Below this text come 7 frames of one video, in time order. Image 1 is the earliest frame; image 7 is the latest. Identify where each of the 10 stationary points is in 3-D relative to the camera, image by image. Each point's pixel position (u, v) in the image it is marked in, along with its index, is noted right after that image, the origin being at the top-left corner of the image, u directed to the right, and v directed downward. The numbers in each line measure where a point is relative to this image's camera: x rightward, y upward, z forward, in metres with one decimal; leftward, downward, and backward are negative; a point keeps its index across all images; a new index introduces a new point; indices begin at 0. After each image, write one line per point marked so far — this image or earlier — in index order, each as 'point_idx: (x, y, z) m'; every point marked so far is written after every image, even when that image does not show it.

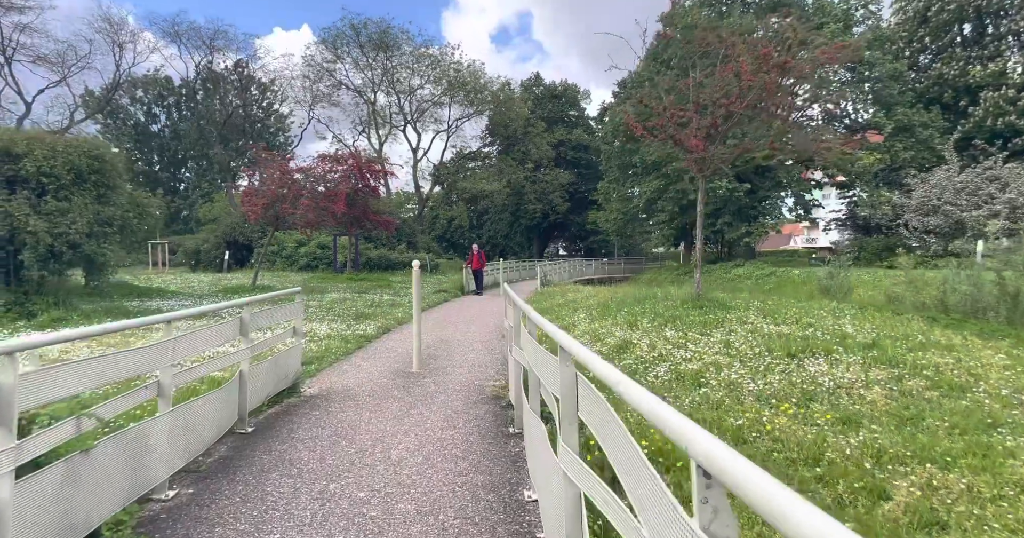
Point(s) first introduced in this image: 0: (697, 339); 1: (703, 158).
0: (+2.5, -0.9, +7.0) m
1: (+5.2, +3.0, +13.5) m
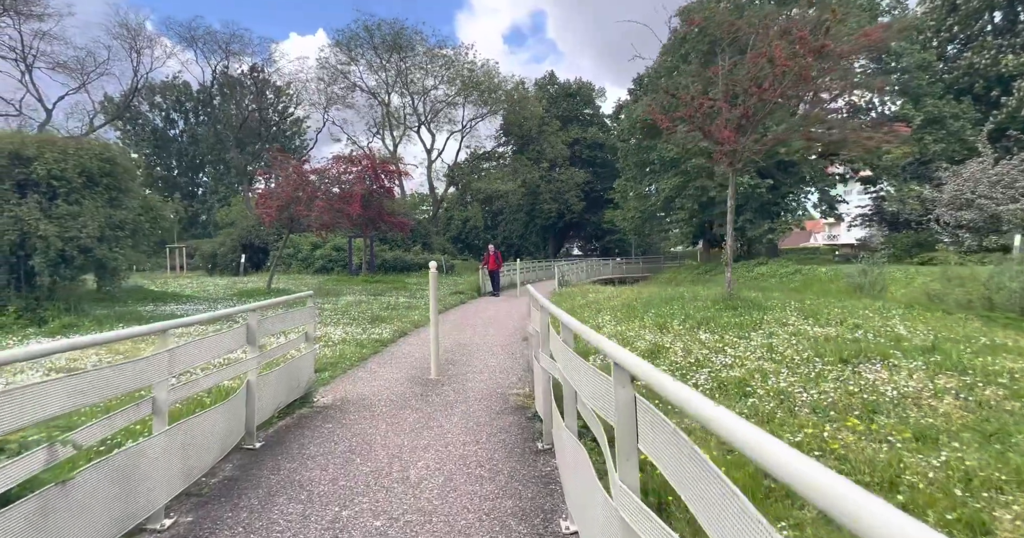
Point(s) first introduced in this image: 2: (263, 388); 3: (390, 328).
0: (+2.8, -0.9, +6.5) m
1: (+5.6, +3.0, +12.9) m
2: (-2.5, -1.2, +5.1) m
3: (-2.9, -1.4, +12.4) m
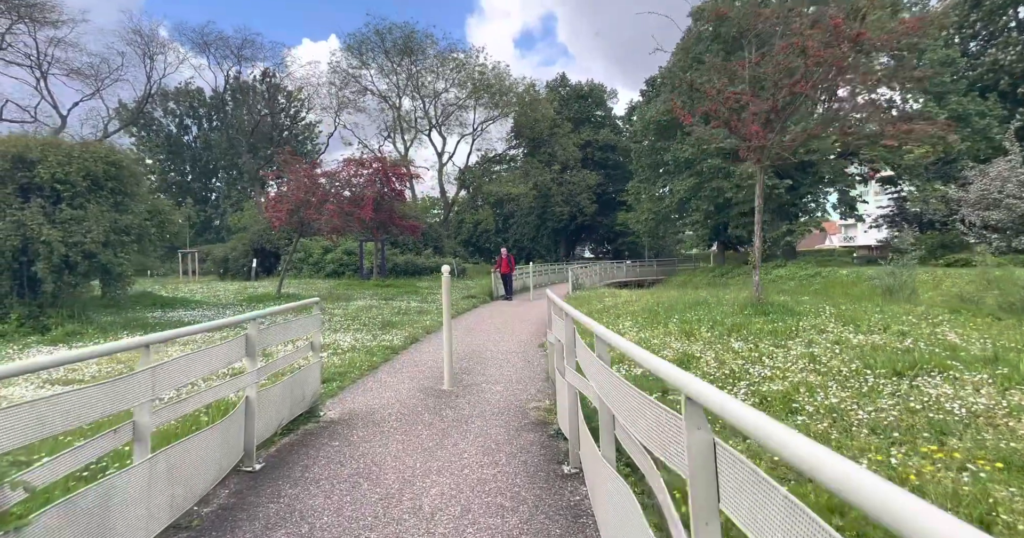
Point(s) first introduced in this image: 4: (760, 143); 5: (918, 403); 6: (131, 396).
0: (+3.0, -1.0, +6.0) m
1: (+6.0, +2.9, +12.4) m
2: (-2.3, -1.2, +4.7) m
3: (-2.6, -1.5, +12.0) m
4: (+6.2, +3.2, +12.6) m
5: (+3.4, -1.1, +4.3) m
6: (-2.2, -0.7, +3.0) m
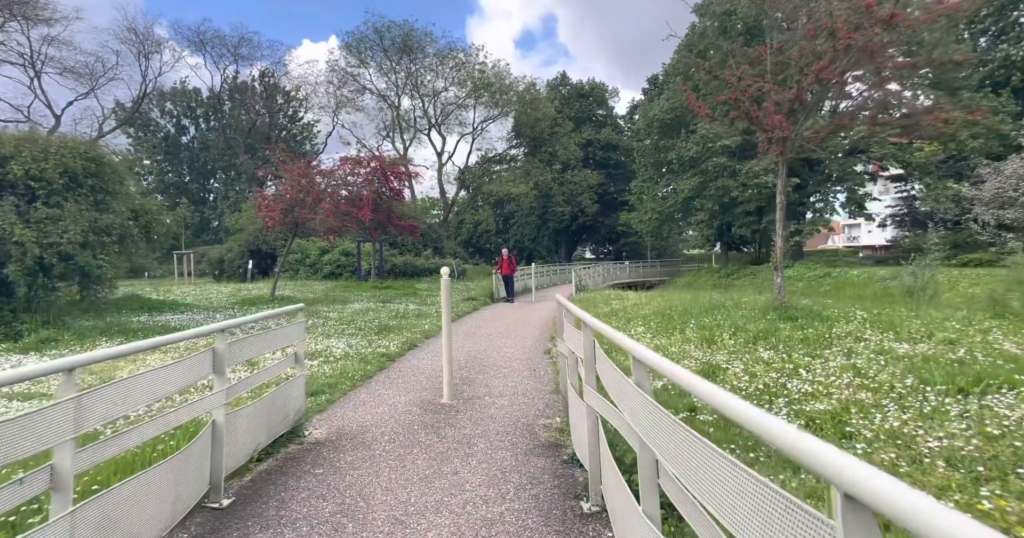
0: (+3.1, -1.0, +5.4) m
1: (+6.0, +2.9, +11.8) m
2: (-2.2, -1.3, +4.1) m
3: (-2.5, -1.6, +11.4) m
4: (+6.3, +3.1, +12.0) m
5: (+3.5, -1.1, +3.7) m
6: (-2.1, -0.8, +2.4) m
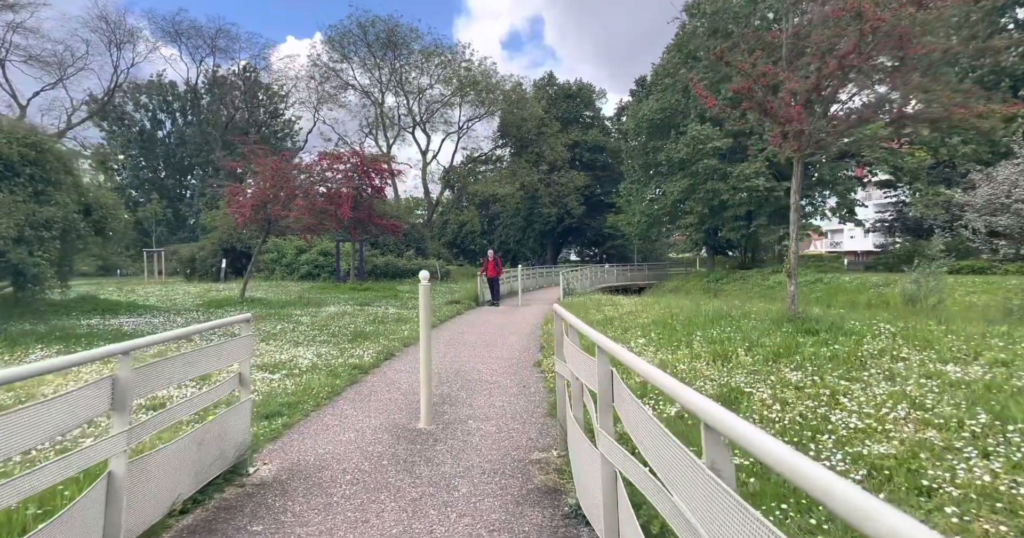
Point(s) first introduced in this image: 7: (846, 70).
0: (+3.0, -1.1, +4.6) m
1: (+5.8, +2.8, +11.1) m
2: (-2.3, -1.3, +3.2) m
3: (-2.8, -1.6, +10.5) m
4: (+6.0, +3.0, +11.3) m
5: (+3.4, -1.2, +2.9) m
6: (-2.1, -0.8, +1.5) m
7: (+7.1, +4.2, +11.3) m
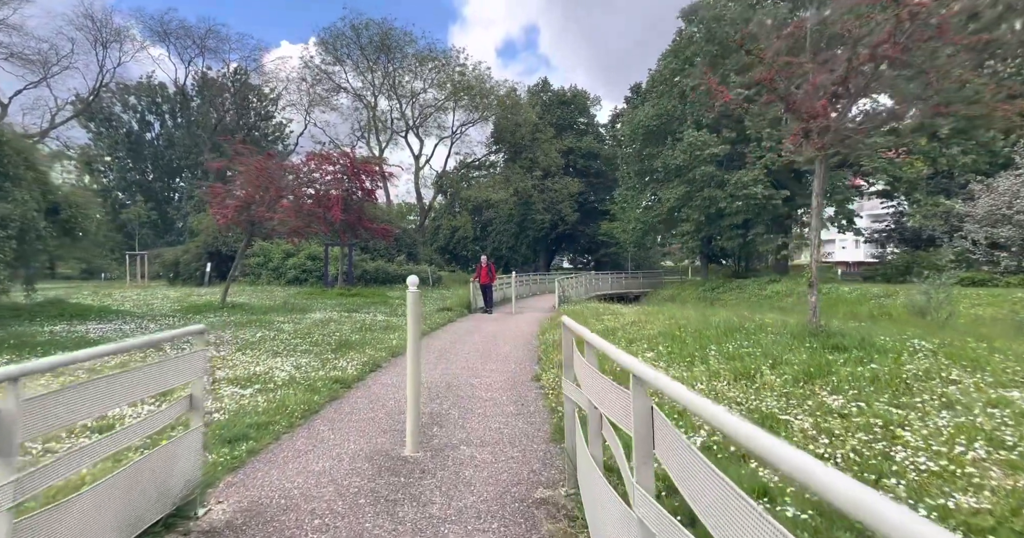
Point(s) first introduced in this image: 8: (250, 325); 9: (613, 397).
0: (+3.0, -1.1, +3.9) m
1: (+5.7, +2.6, +10.6) m
2: (-2.2, -1.3, +2.4) m
3: (-2.9, -1.7, +9.7) m
4: (+6.0, +2.8, +10.8) m
5: (+3.4, -1.3, +2.3) m
6: (-2.1, -0.8, +0.7) m
7: (+7.1, +4.0, +10.8) m
8: (-6.9, -1.5, +13.7) m
9: (+0.6, -0.7, +2.9) m
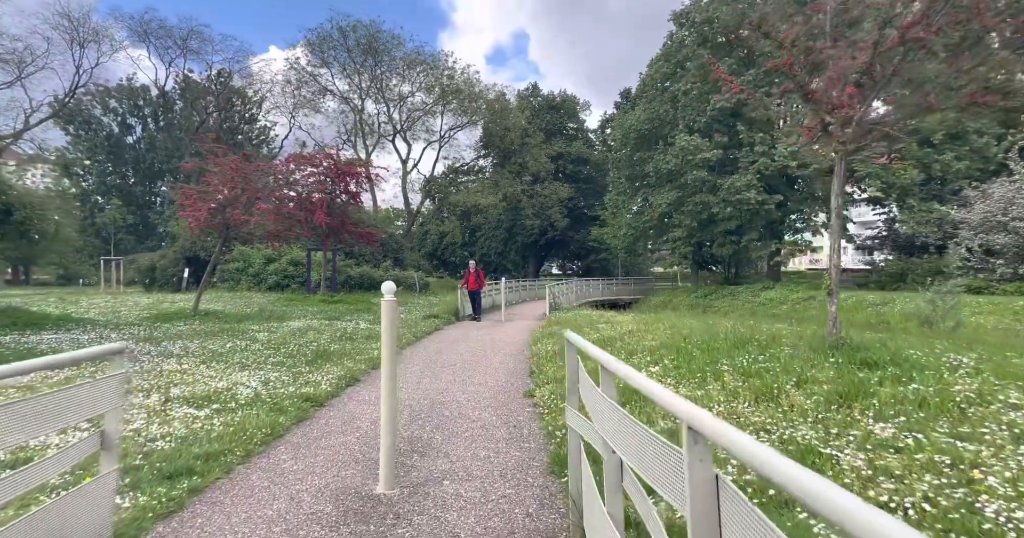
0: (+2.9, -1.2, +3.3) m
1: (+5.5, +2.5, +10.0) m
2: (-2.3, -1.3, +1.7) m
3: (-3.1, -1.8, +8.9) m
4: (+5.8, +2.7, +10.2) m
5: (+3.4, -1.3, +1.7) m
6: (-2.1, -0.8, 0.0) m
7: (+6.9, +3.9, +10.3) m
8: (-7.2, -1.6, +12.9) m
9: (+0.5, -0.7, +2.2) m
